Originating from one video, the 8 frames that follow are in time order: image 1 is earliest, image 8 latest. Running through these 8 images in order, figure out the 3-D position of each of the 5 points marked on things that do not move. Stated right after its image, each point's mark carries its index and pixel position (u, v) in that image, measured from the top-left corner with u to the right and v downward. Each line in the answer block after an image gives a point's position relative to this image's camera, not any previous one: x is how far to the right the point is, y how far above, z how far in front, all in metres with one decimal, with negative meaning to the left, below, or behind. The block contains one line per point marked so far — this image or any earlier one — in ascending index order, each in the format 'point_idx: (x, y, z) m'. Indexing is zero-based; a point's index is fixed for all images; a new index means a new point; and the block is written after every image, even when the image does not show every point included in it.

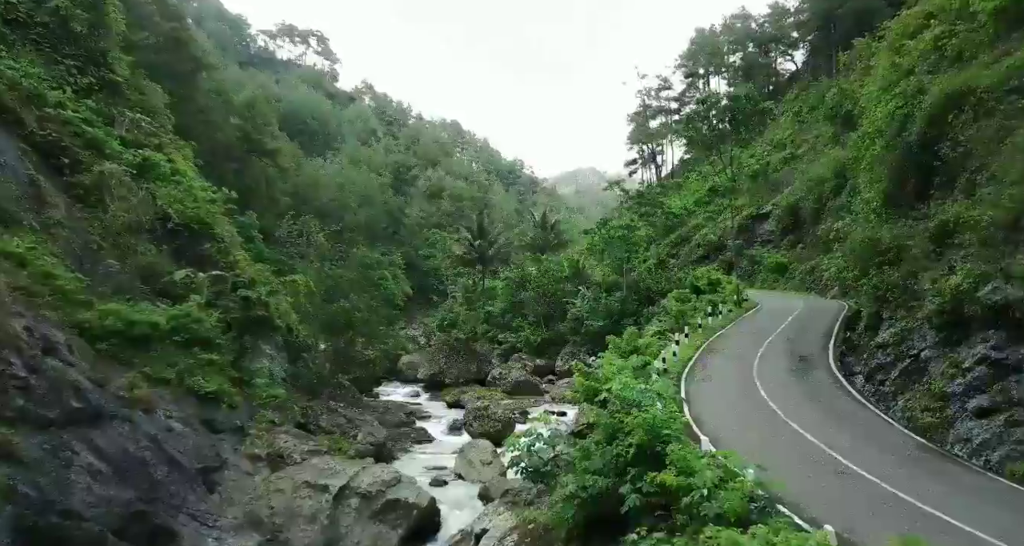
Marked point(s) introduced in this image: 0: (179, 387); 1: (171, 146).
0: (-5.5, -1.9, +10.4) m
1: (-9.5, +3.5, +17.5) m
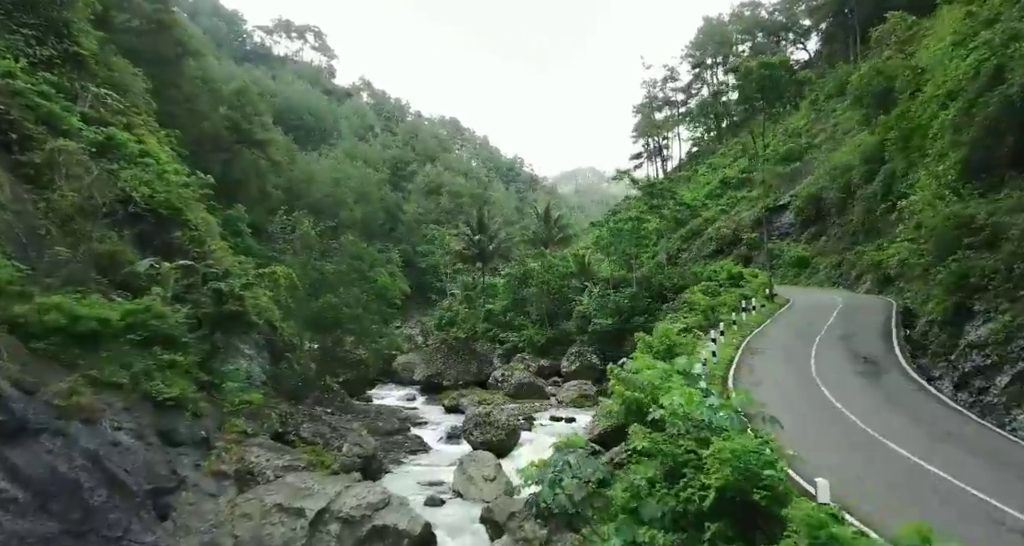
0: (-5.4, -1.7, +8.9) m
1: (-9.4, +3.7, +16.0) m
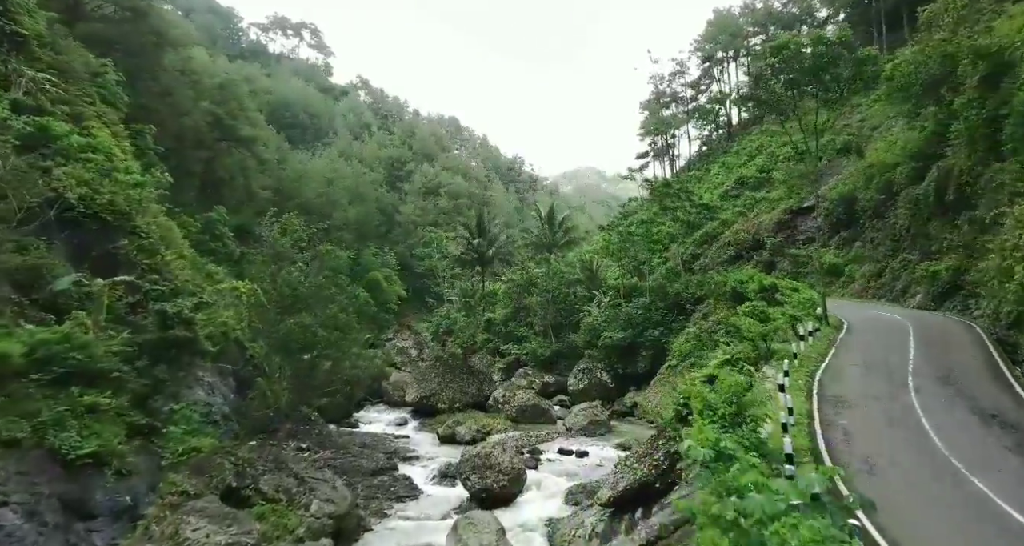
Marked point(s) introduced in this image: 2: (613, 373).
0: (-5.3, -2.0, +6.9) m
1: (-9.3, +3.4, +14.0) m
2: (+3.2, -3.1, +19.8) m
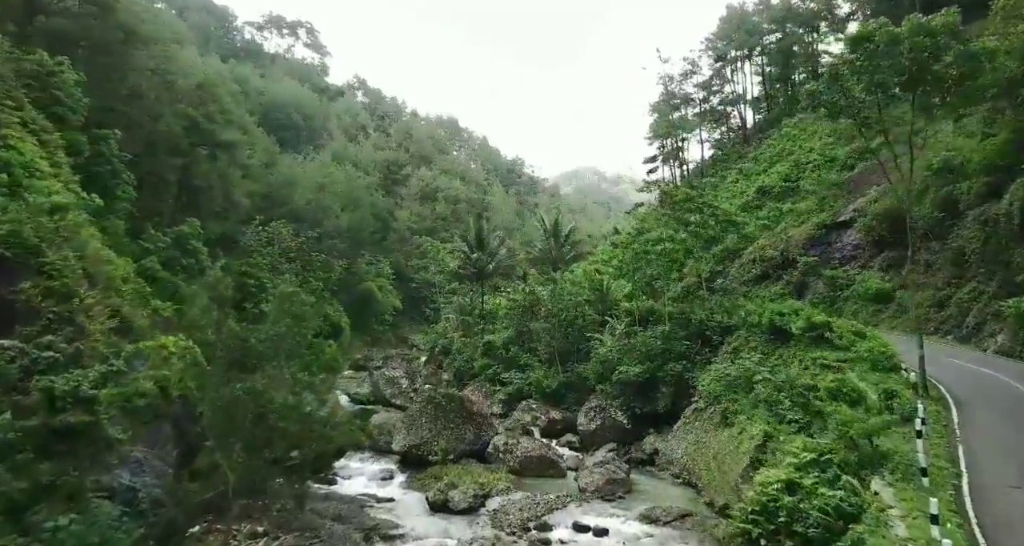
0: (-5.2, -2.7, +4.6) m
1: (-9.2, +2.7, +11.7) m
2: (+3.3, -3.9, +17.5) m
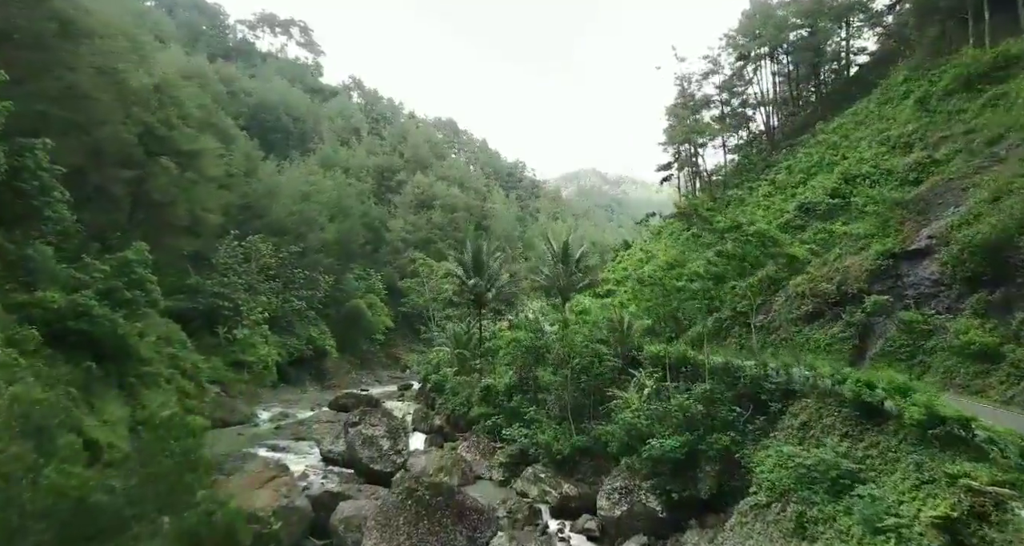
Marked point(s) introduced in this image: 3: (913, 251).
0: (-5.1, -3.7, +1.0) m
1: (-9.1, +1.7, +8.1) m
2: (+3.4, -4.9, +13.9) m
3: (+10.9, +0.6, +17.0) m
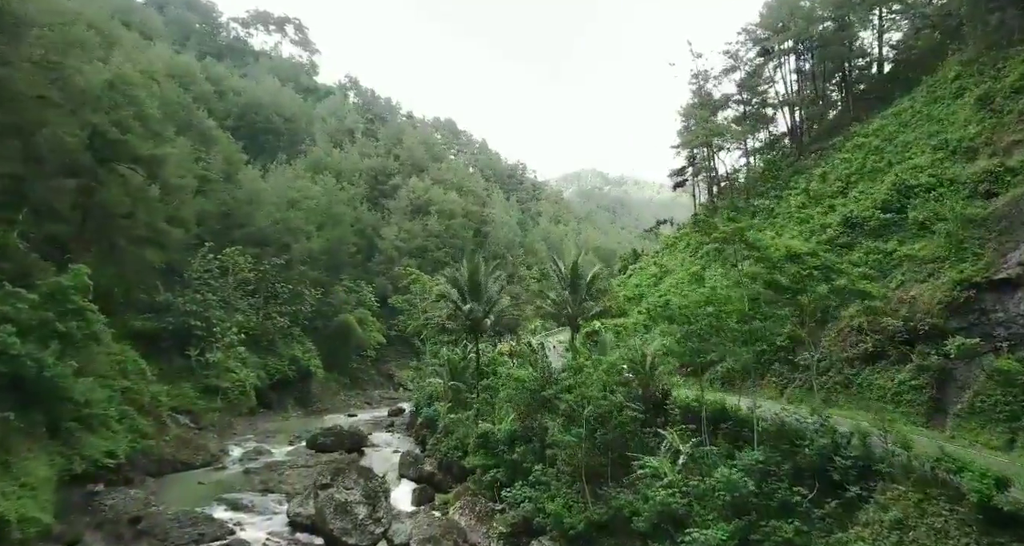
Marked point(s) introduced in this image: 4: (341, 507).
0: (-5.1, -4.5, -2.0) m
1: (-9.1, +0.9, +5.1) m
2: (+3.4, -5.7, +10.9) m
3: (+10.9, -0.2, +14.1) m
4: (-4.0, -5.5, +14.7) m
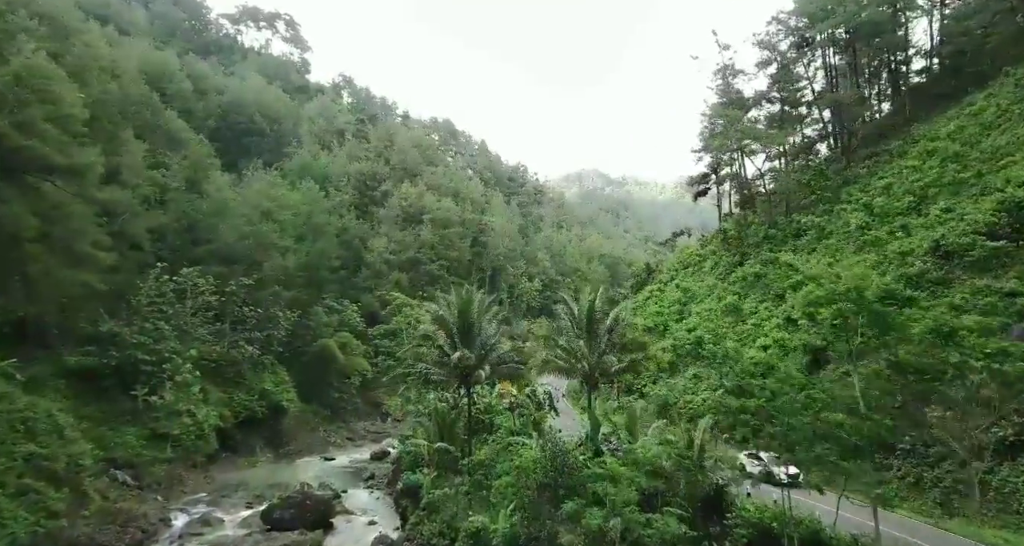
0: (-5.1, -5.5, -6.2) m
1: (-9.1, -0.1, +0.9) m
2: (+3.4, -6.7, +6.7) m
3: (+10.9, -1.2, +9.8) m
4: (-4.0, -6.5, +10.4) m
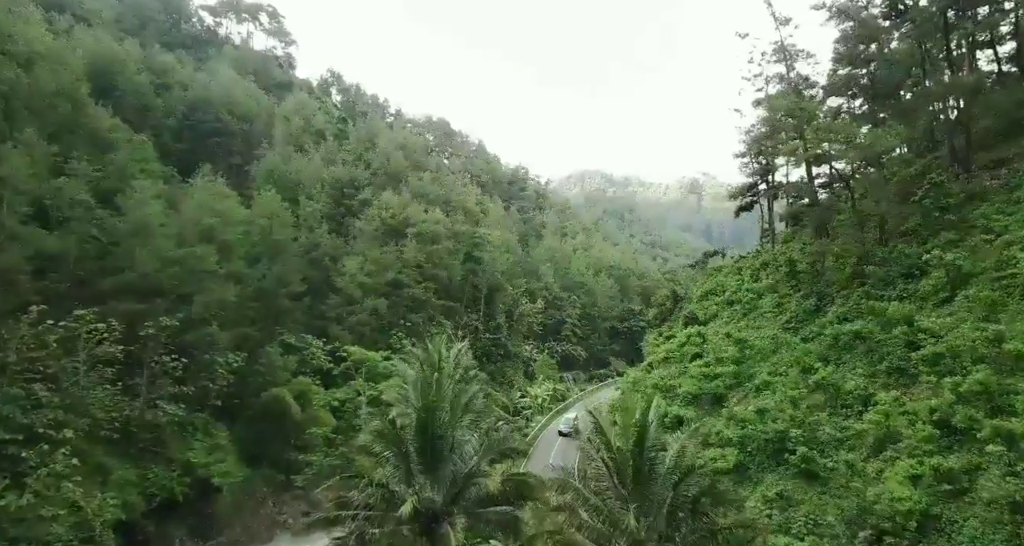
0: (-5.3, -6.9, -13.0) m
1: (-9.3, -1.5, -5.8) m
2: (+3.2, -8.1, -0.1) m
3: (+10.8, -2.6, +3.0) m
4: (-4.1, -7.9, +3.7) m
